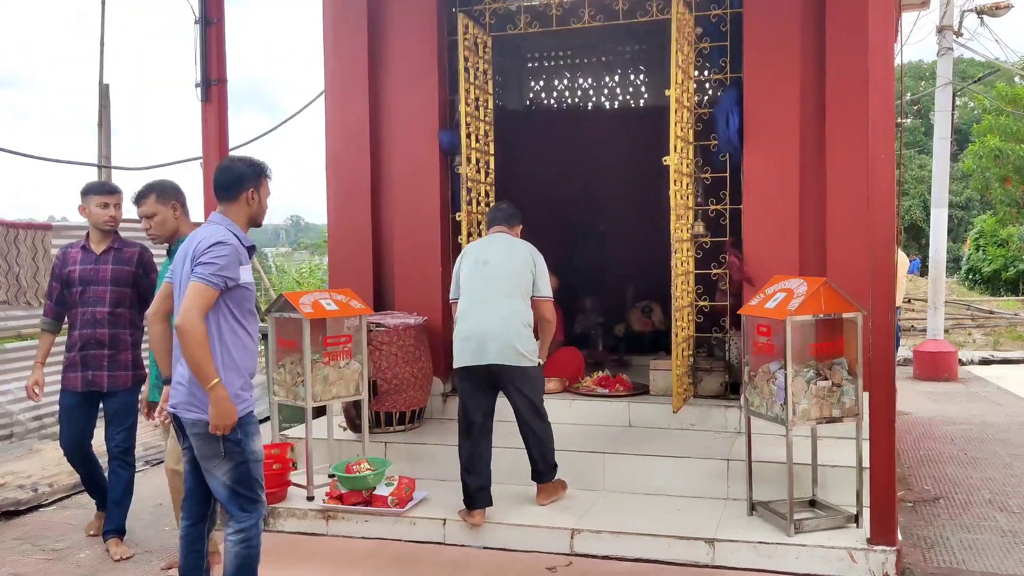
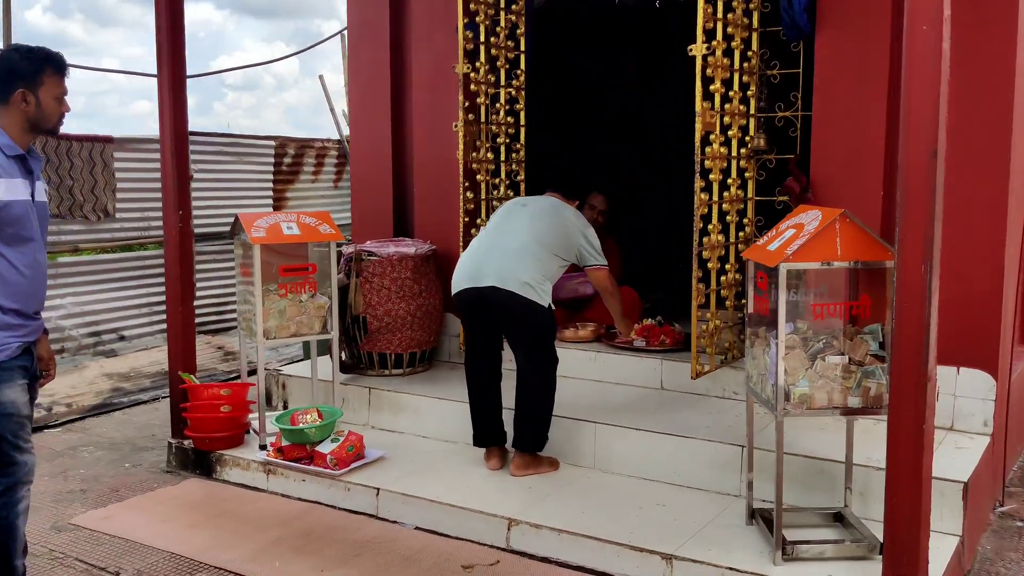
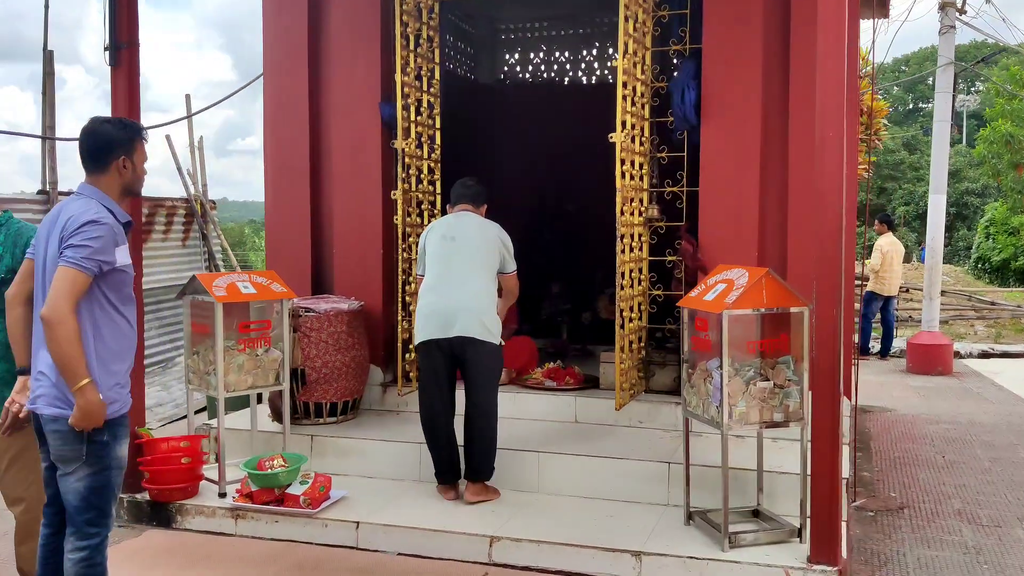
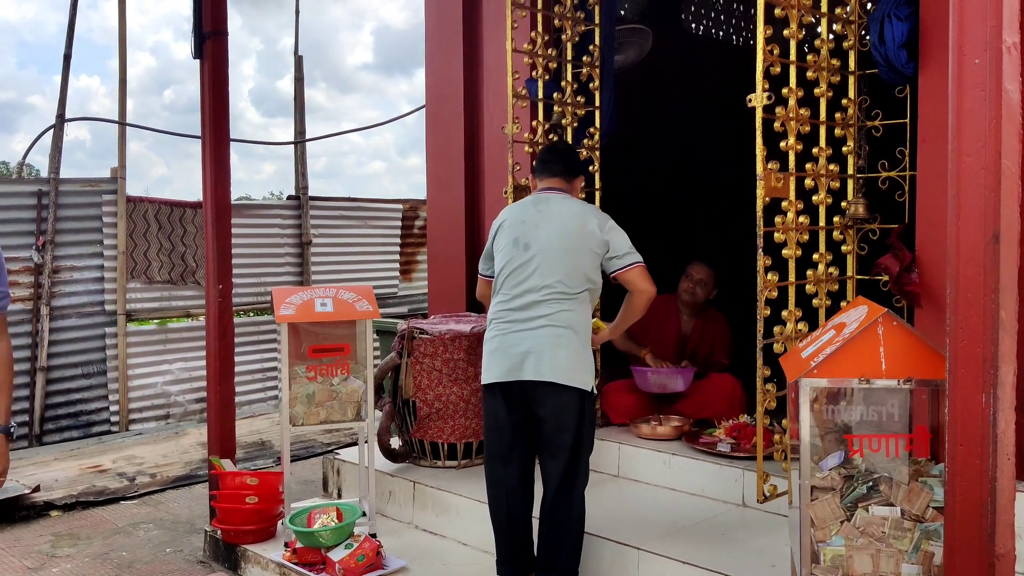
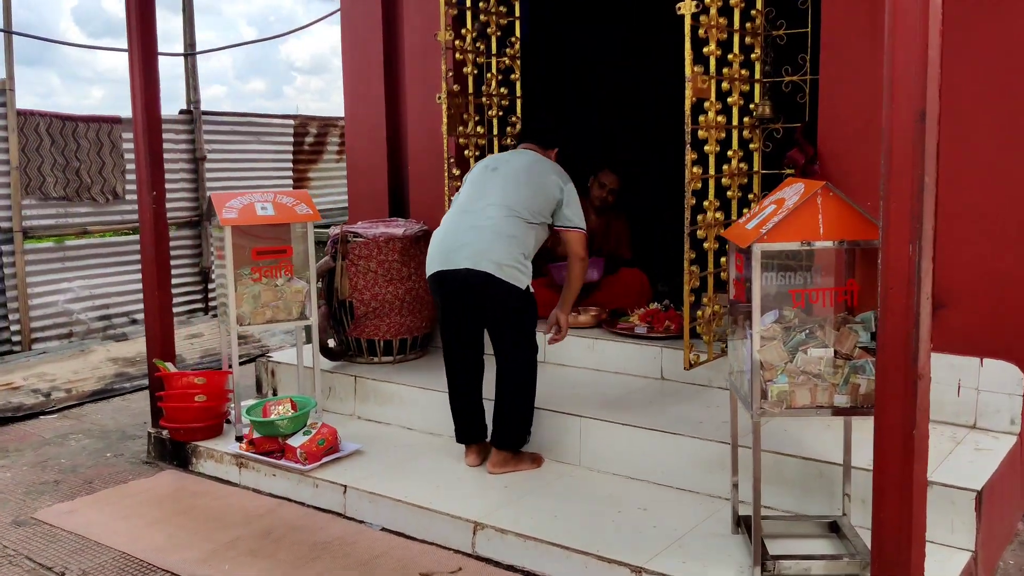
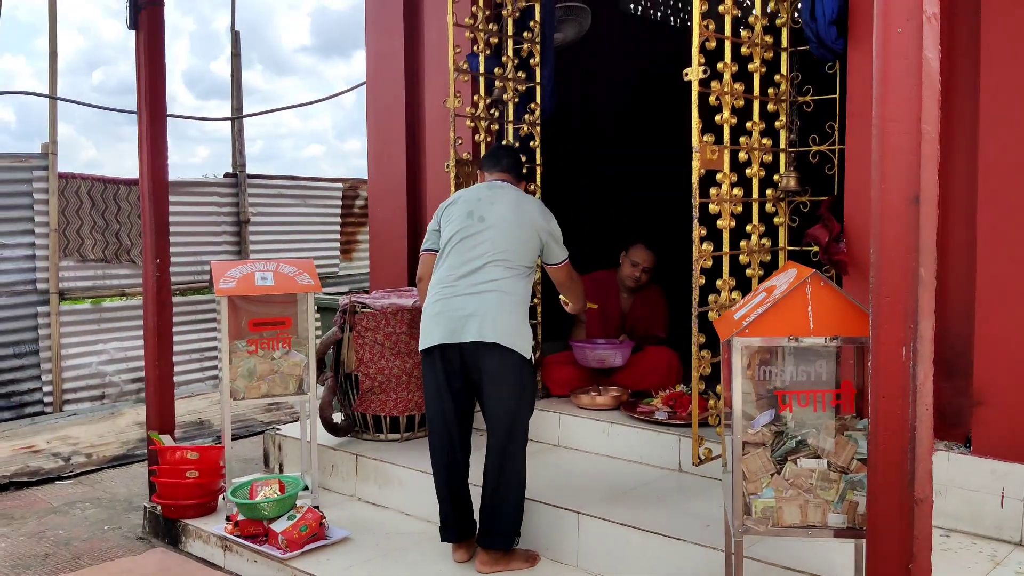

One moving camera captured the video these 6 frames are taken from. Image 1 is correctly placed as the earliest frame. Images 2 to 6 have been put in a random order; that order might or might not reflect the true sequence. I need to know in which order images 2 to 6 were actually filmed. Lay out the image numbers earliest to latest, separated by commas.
3, 2, 5, 6, 4
